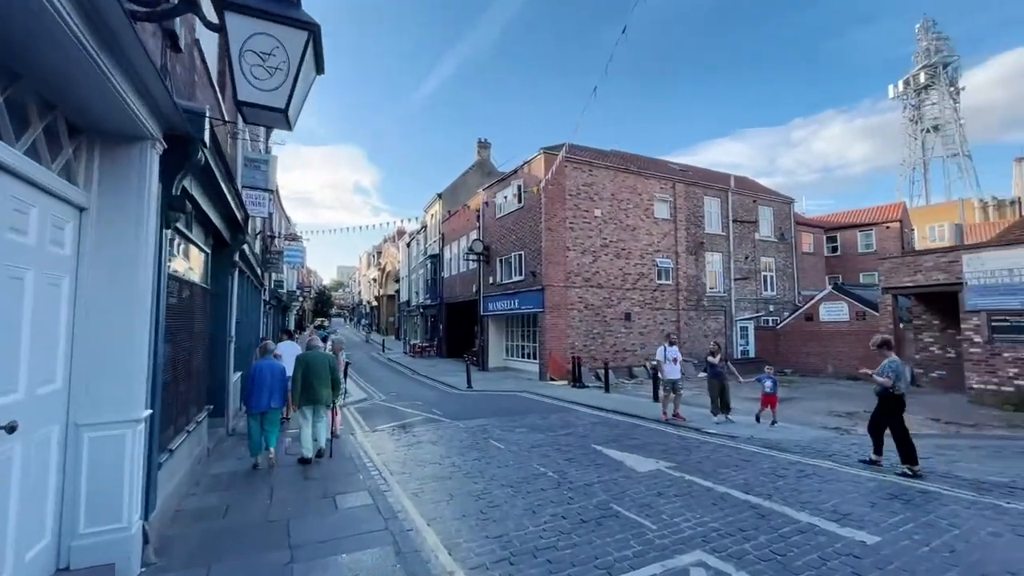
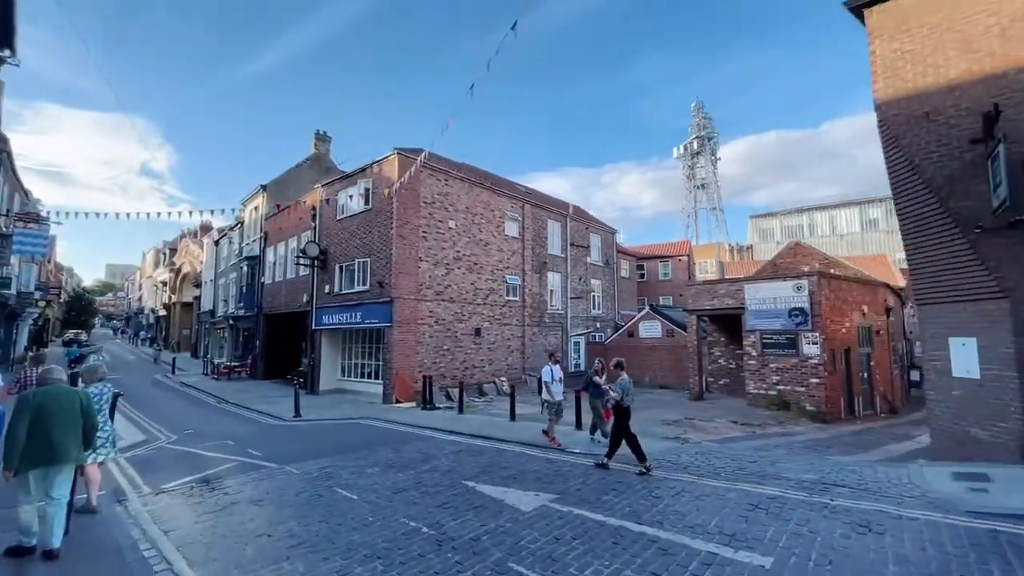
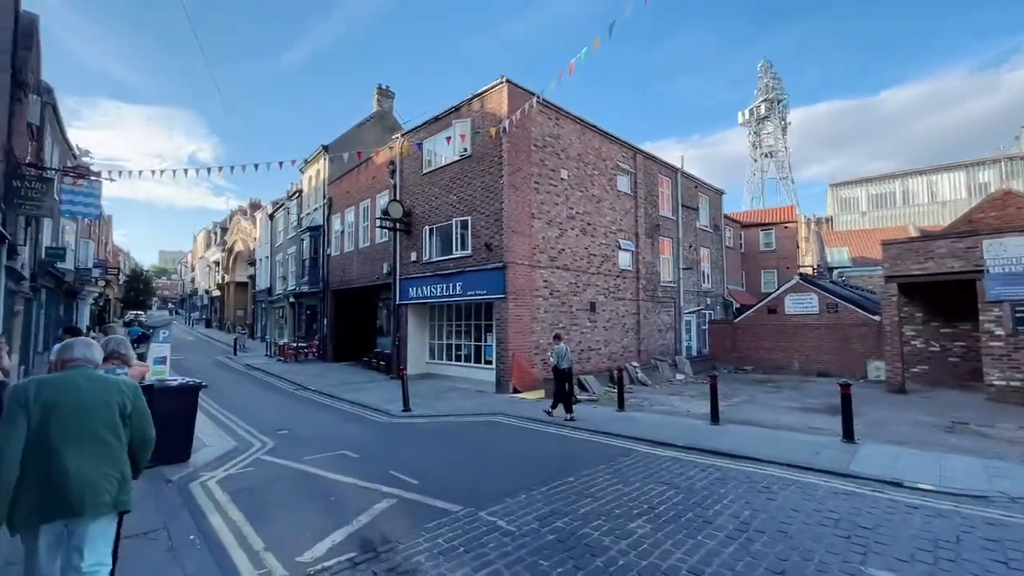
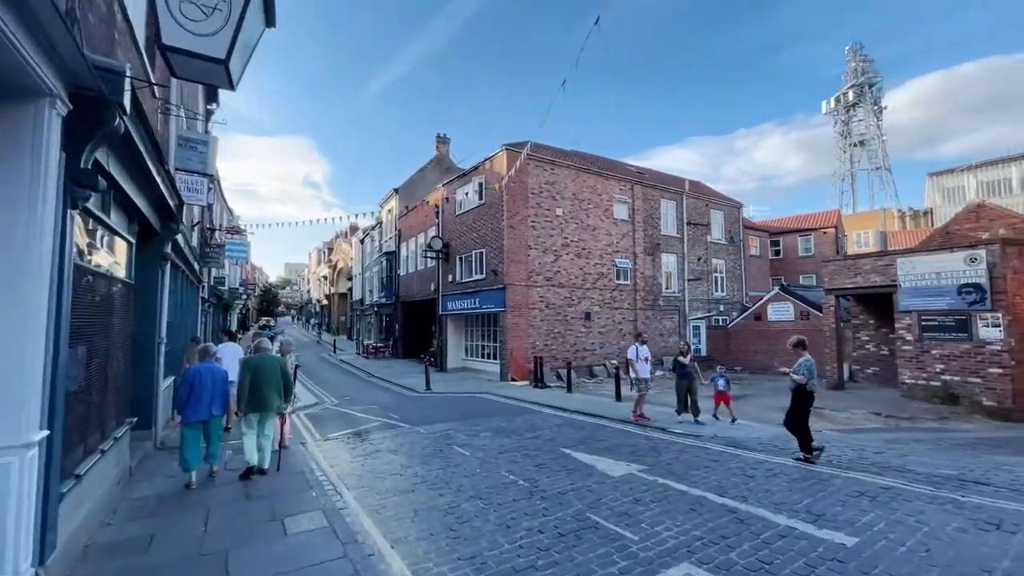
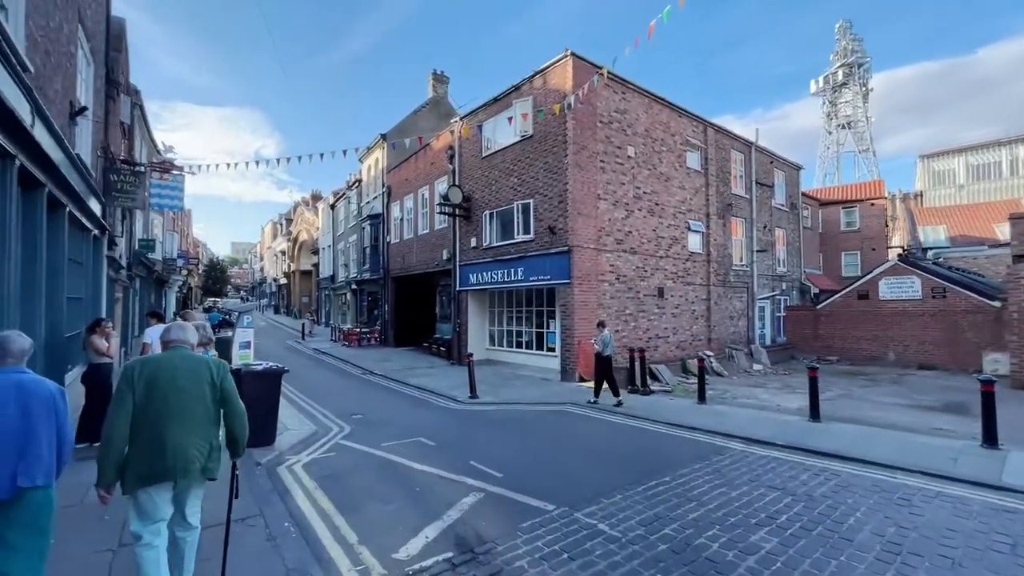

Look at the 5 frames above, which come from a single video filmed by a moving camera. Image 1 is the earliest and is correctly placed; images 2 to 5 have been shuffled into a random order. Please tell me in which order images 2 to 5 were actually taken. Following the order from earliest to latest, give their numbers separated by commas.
4, 2, 3, 5
